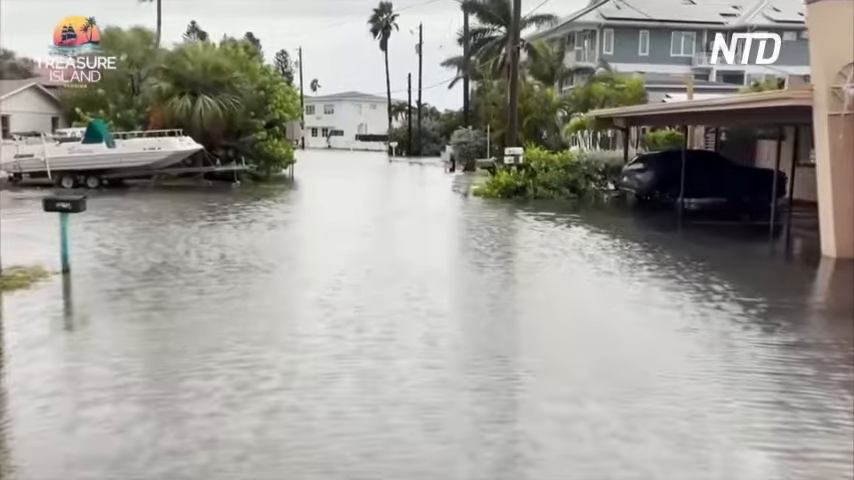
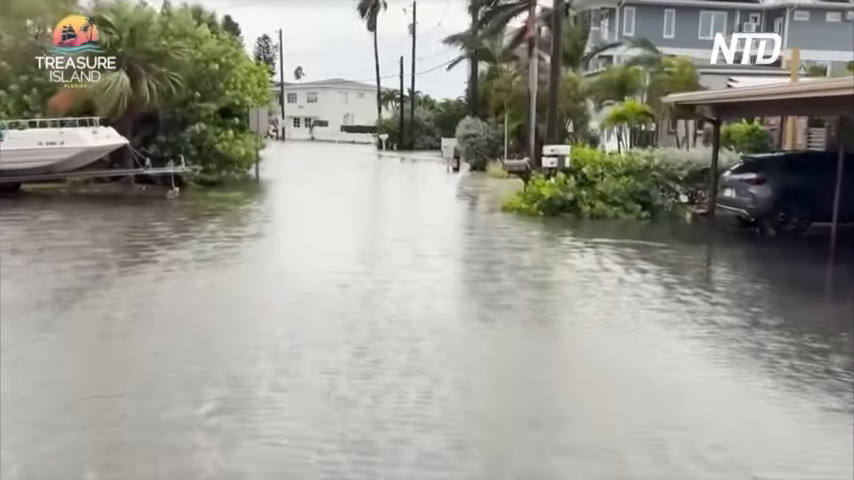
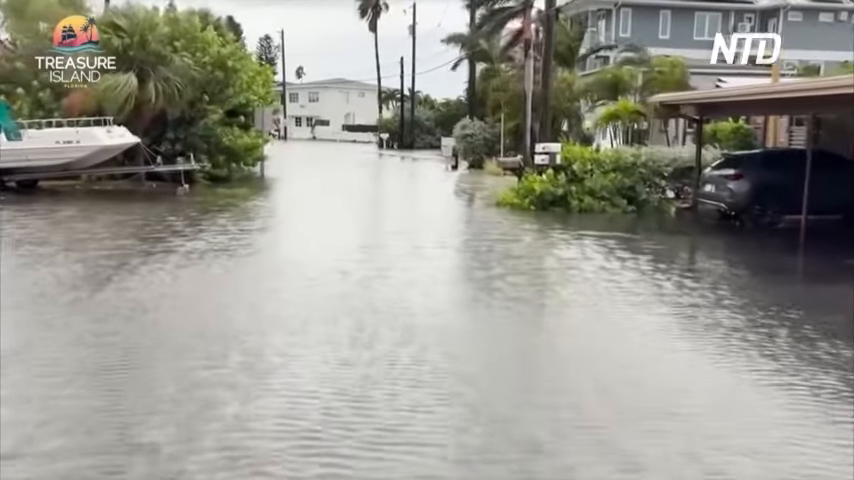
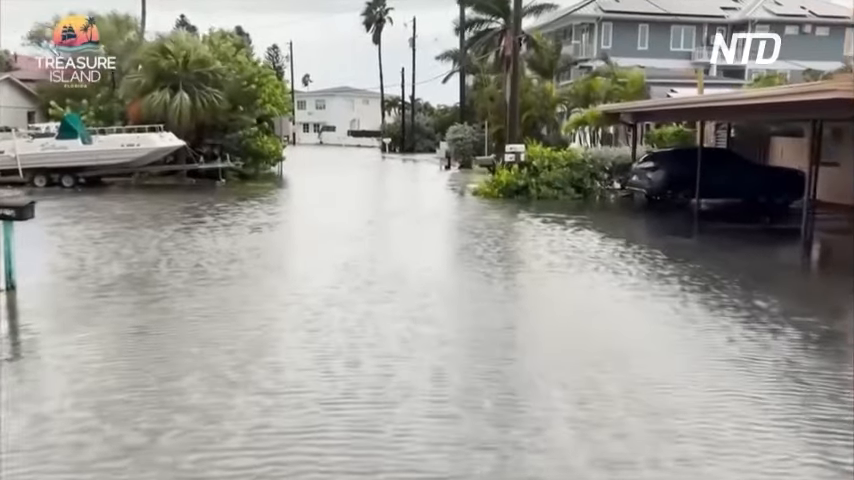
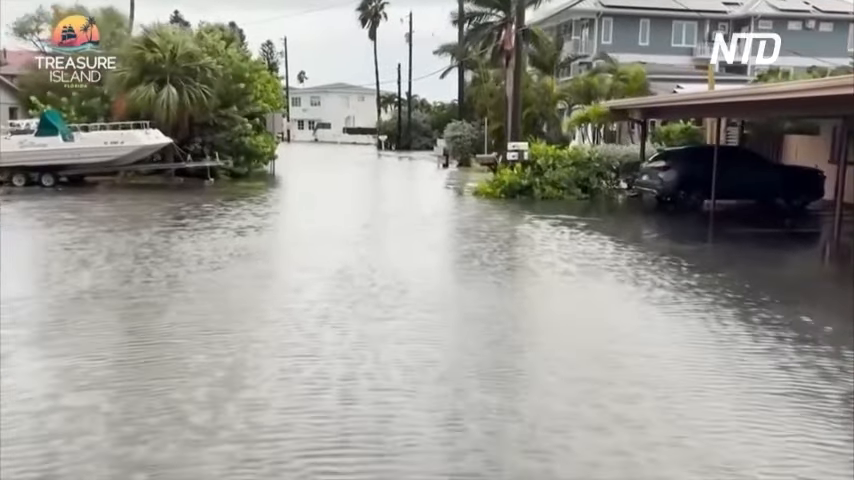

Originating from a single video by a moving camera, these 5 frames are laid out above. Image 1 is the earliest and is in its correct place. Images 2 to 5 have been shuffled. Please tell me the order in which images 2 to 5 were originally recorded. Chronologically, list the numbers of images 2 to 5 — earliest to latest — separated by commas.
4, 5, 3, 2
